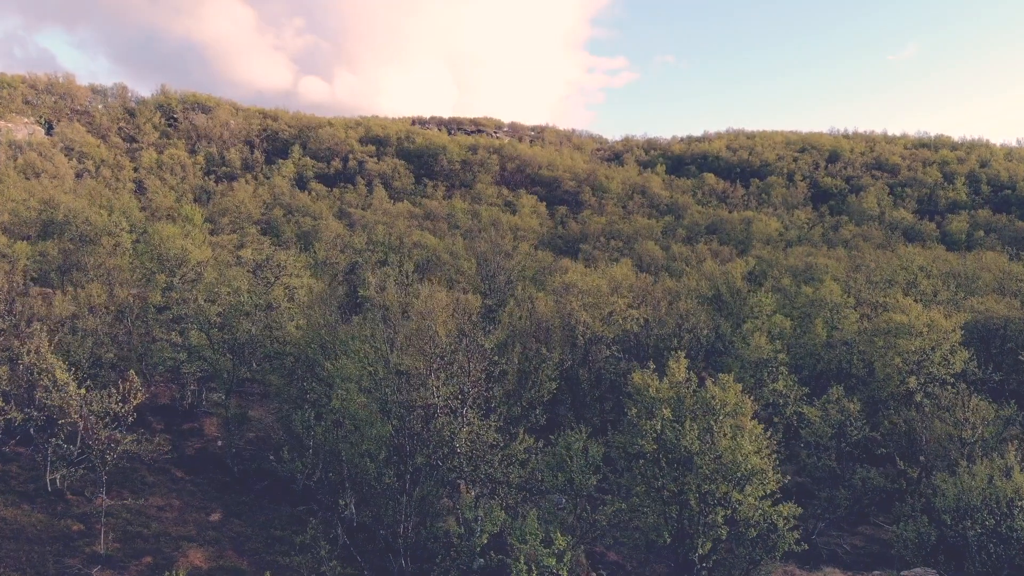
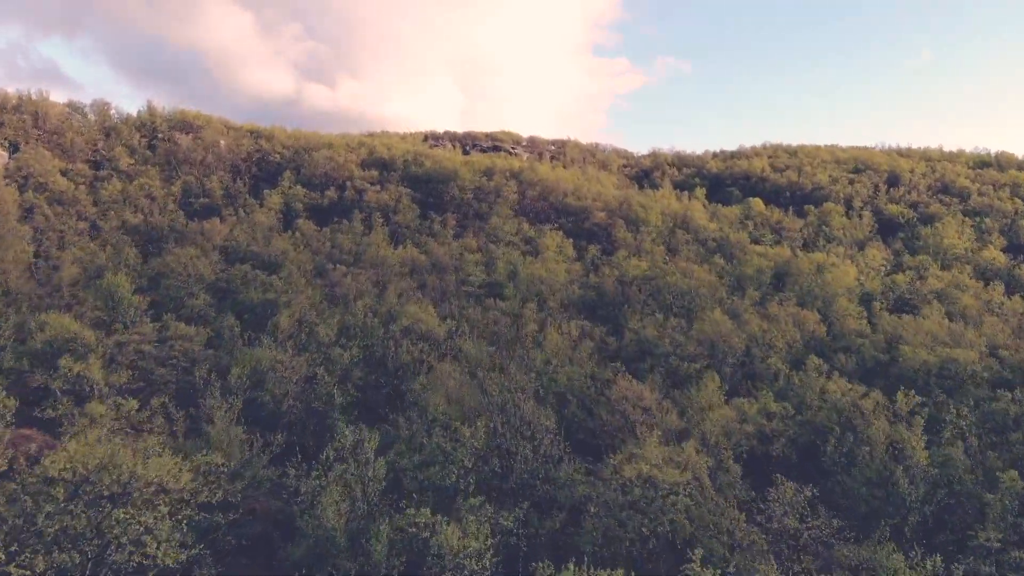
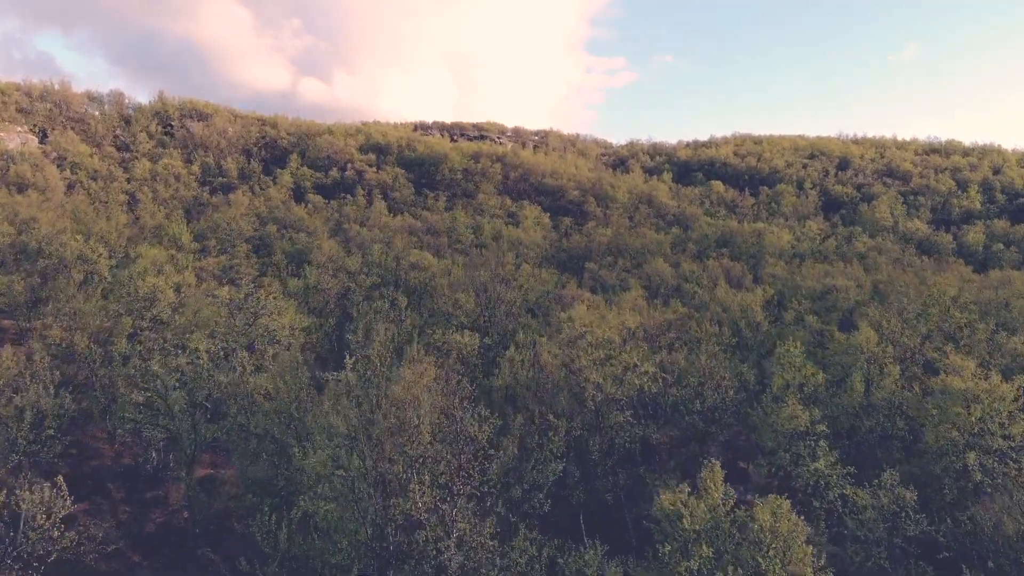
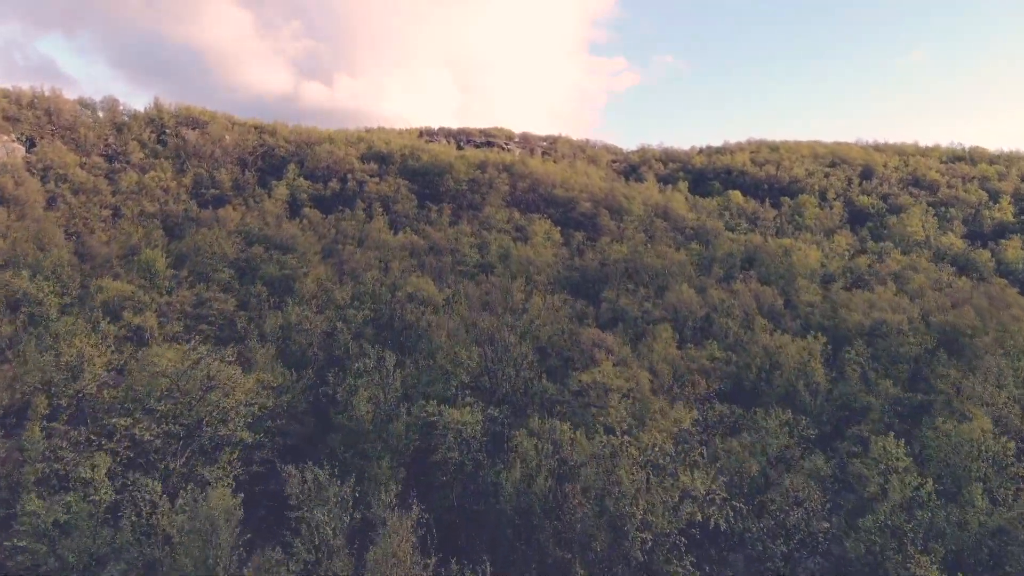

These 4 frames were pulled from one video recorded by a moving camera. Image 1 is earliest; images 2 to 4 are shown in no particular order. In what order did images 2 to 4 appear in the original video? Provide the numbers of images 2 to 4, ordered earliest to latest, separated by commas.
3, 4, 2
